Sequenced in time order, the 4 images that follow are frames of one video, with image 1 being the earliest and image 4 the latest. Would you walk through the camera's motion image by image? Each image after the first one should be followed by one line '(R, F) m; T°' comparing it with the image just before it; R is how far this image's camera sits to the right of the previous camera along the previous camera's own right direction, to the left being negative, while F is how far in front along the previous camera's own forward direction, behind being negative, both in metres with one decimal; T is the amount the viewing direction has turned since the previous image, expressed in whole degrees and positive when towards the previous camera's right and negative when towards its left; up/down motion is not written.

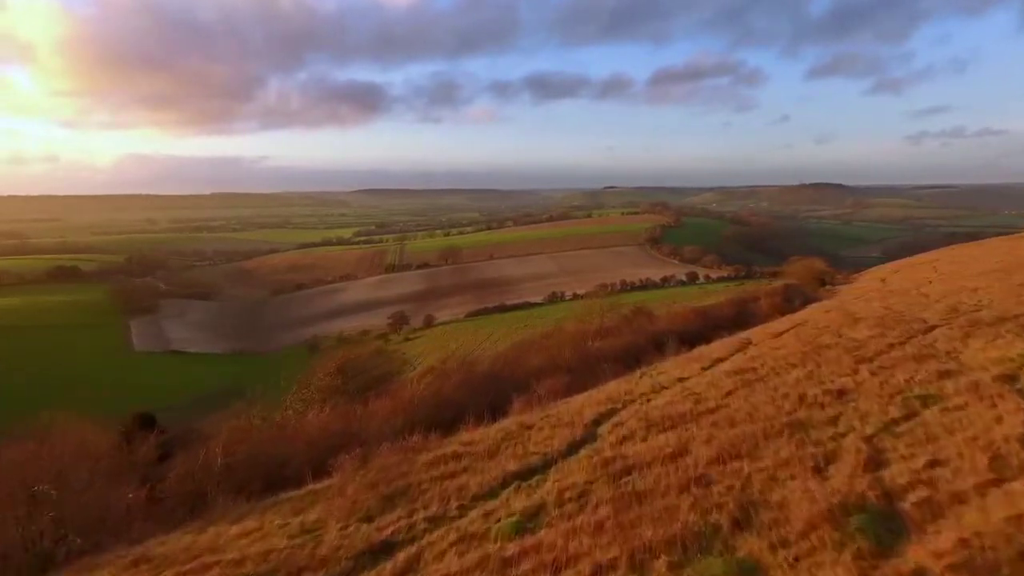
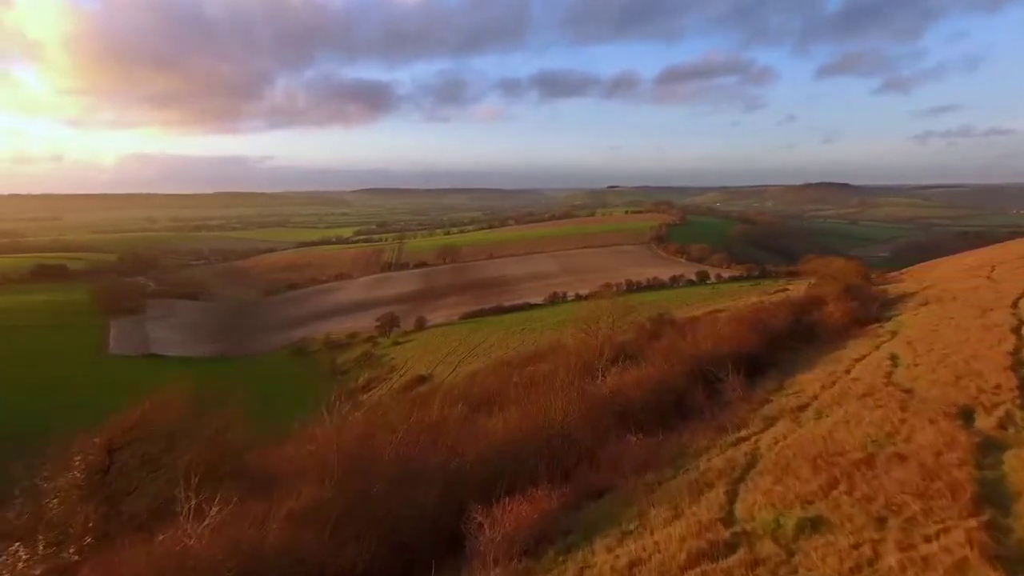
(+0.4, +3.7) m; 0°
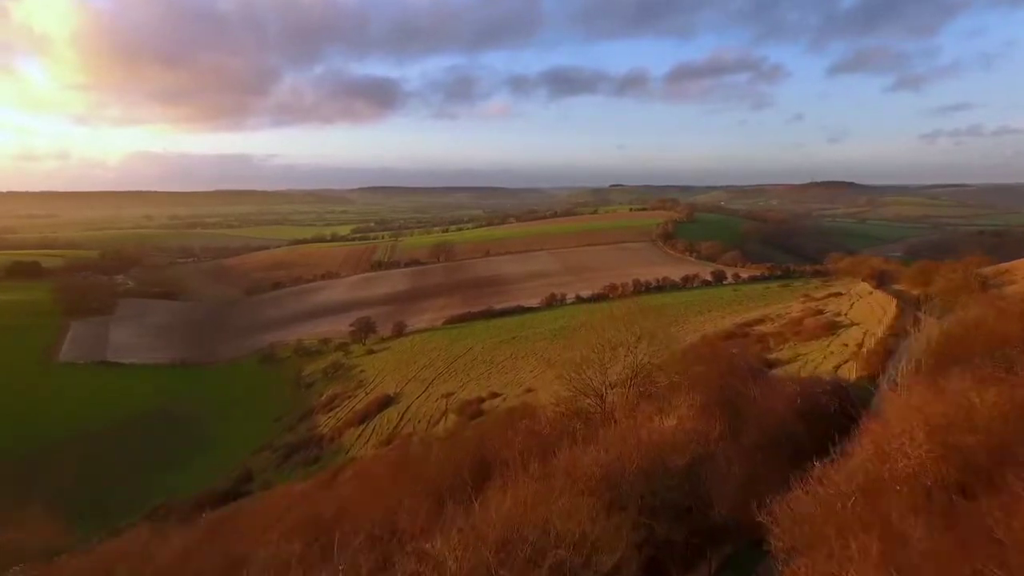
(+0.8, +6.2) m; 0°
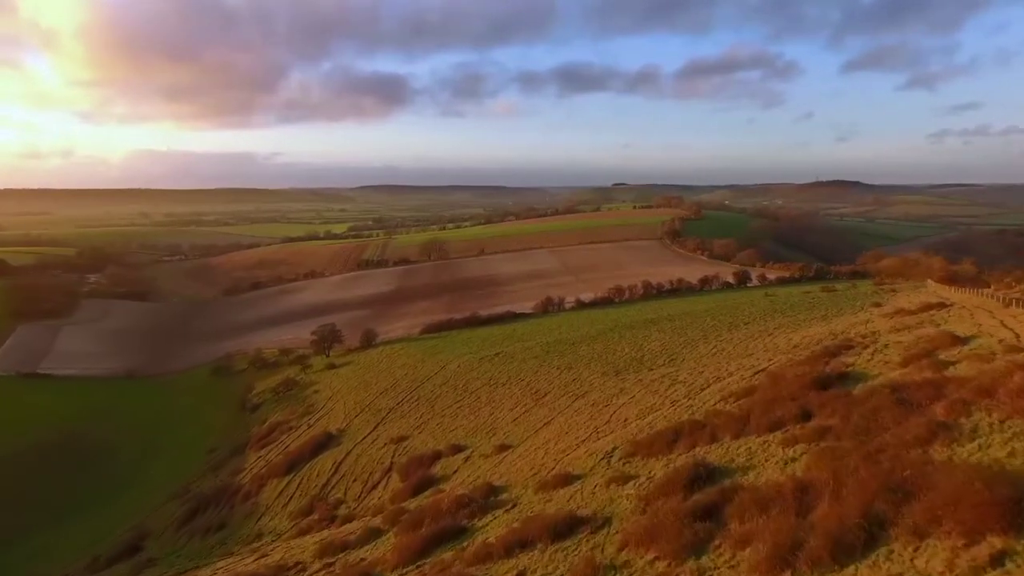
(+0.8, +6.8) m; 0°
